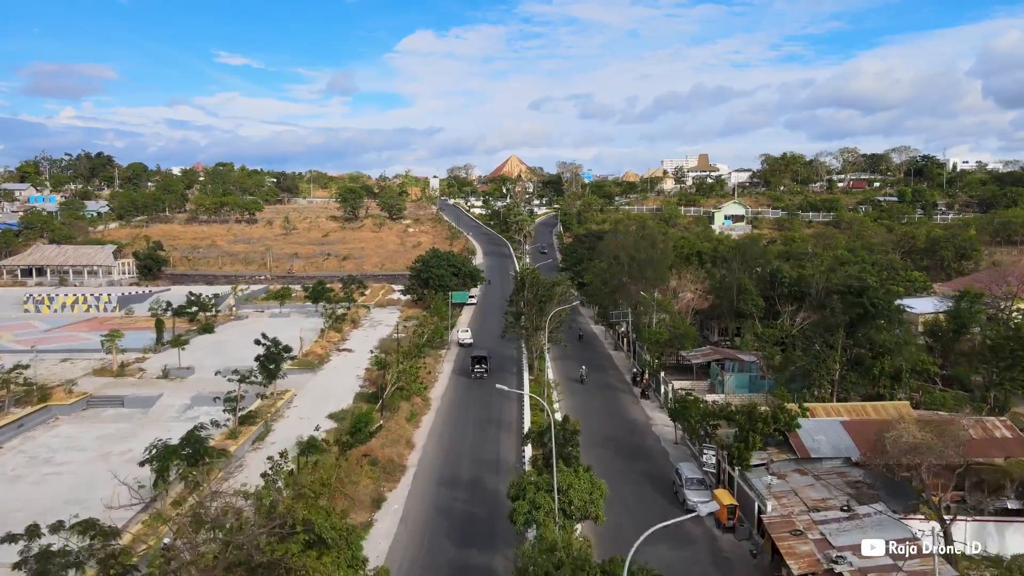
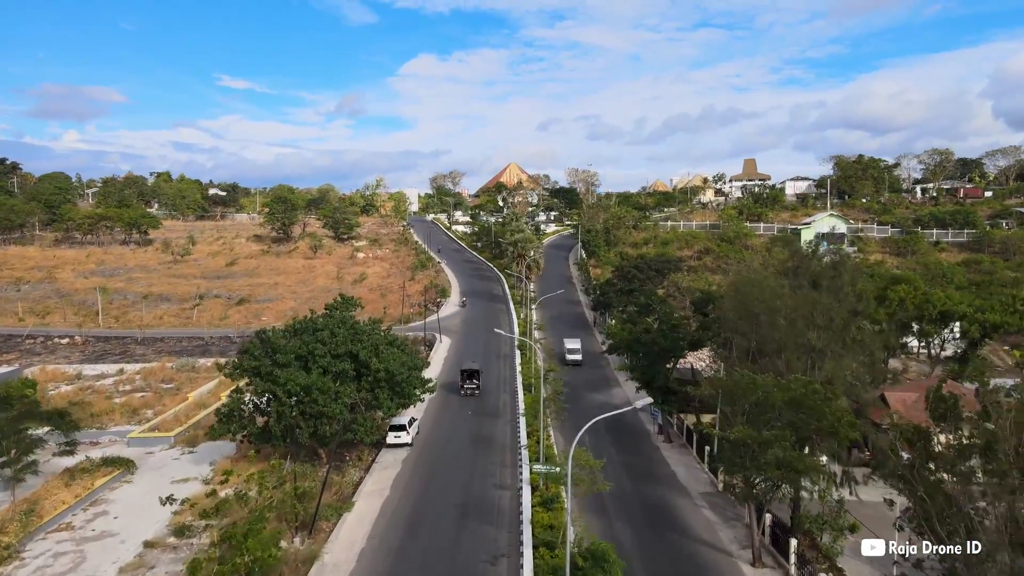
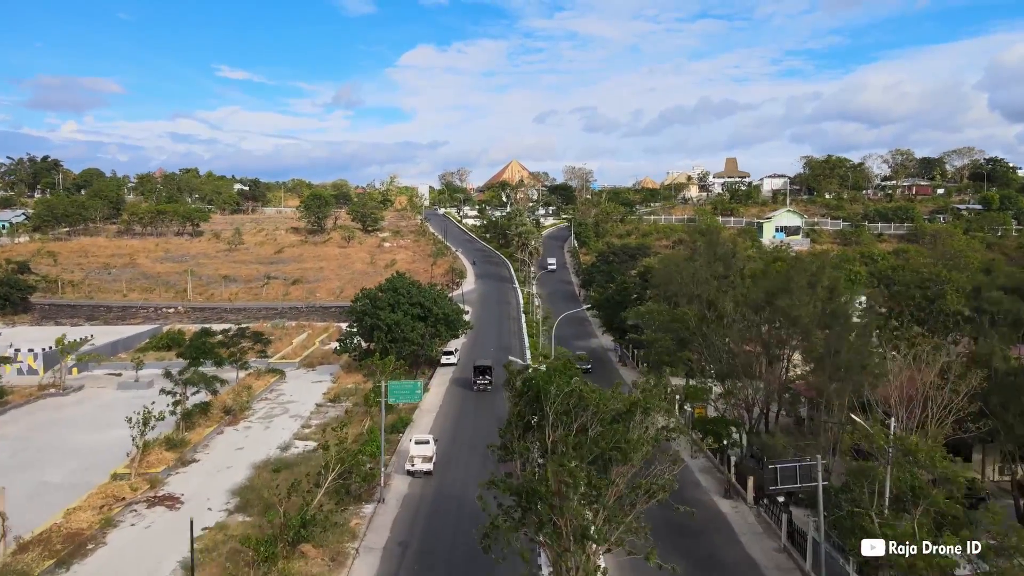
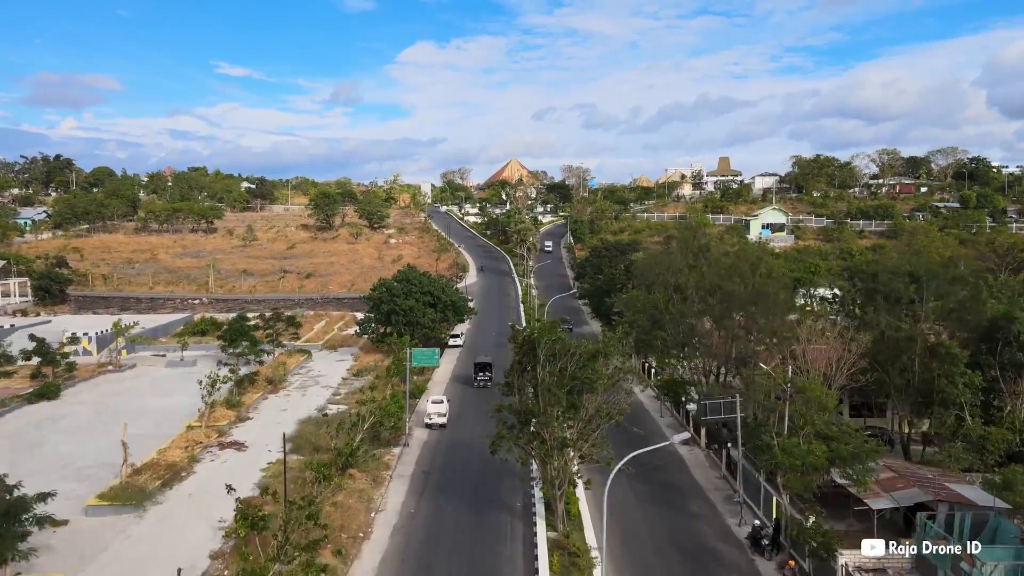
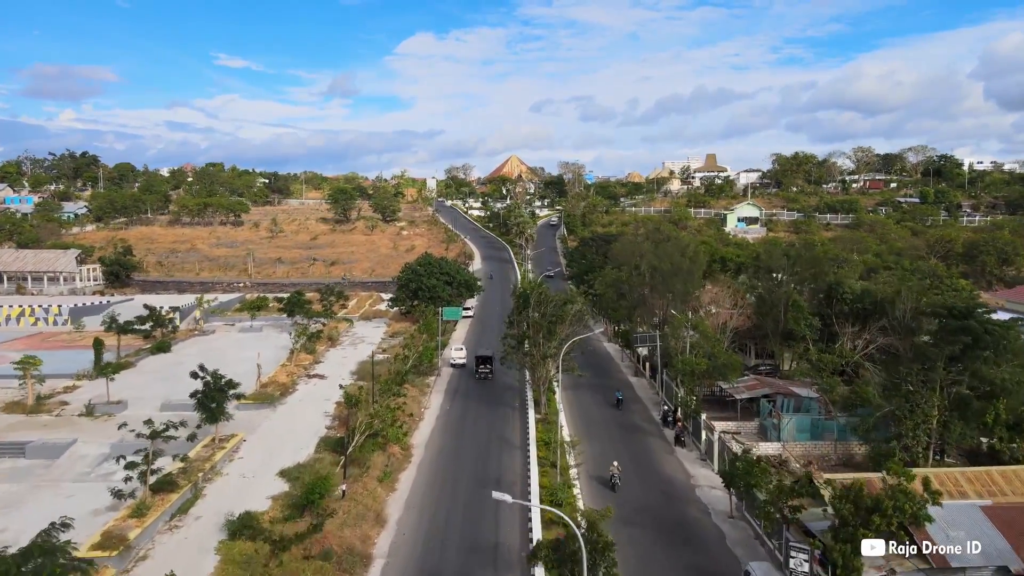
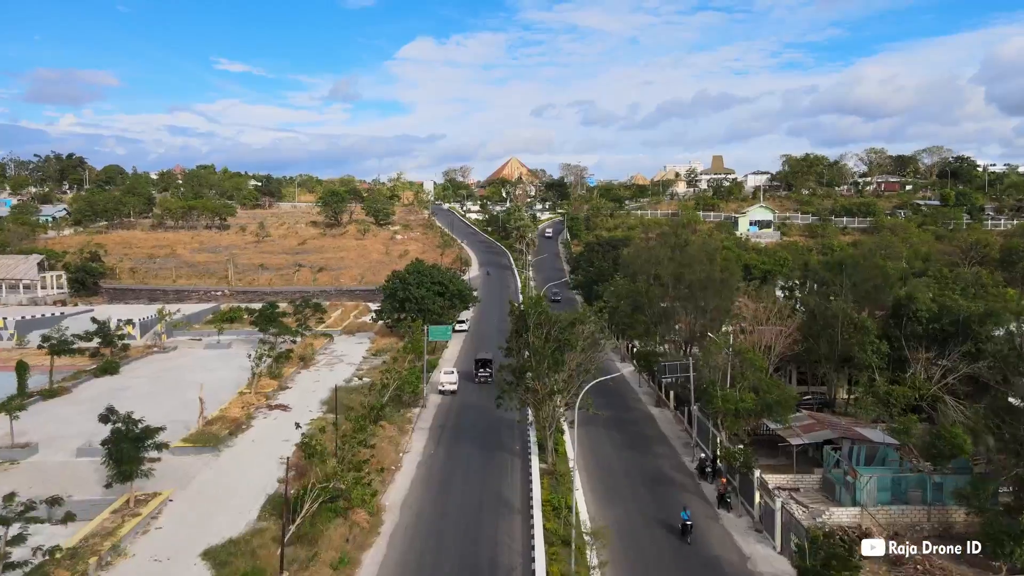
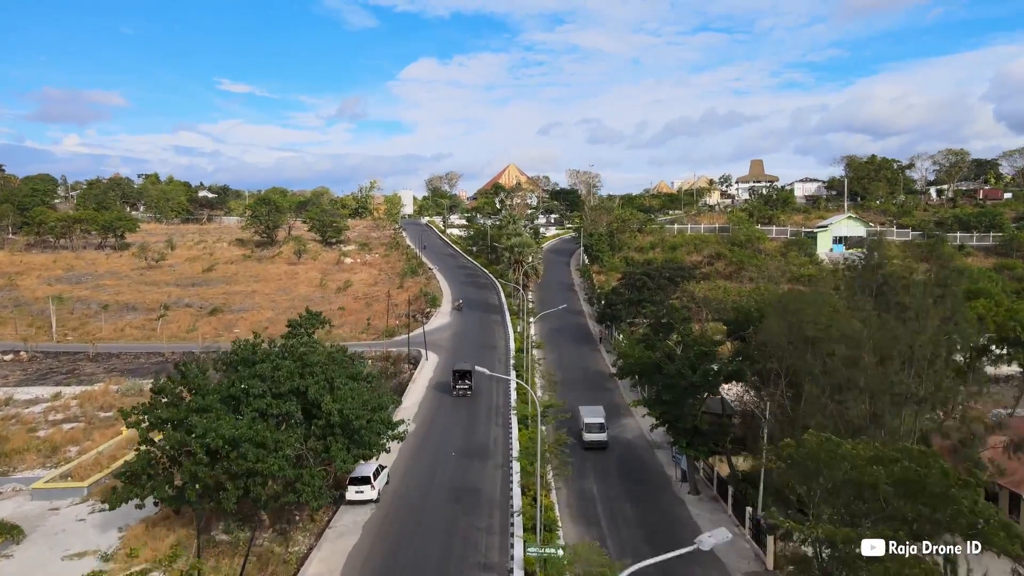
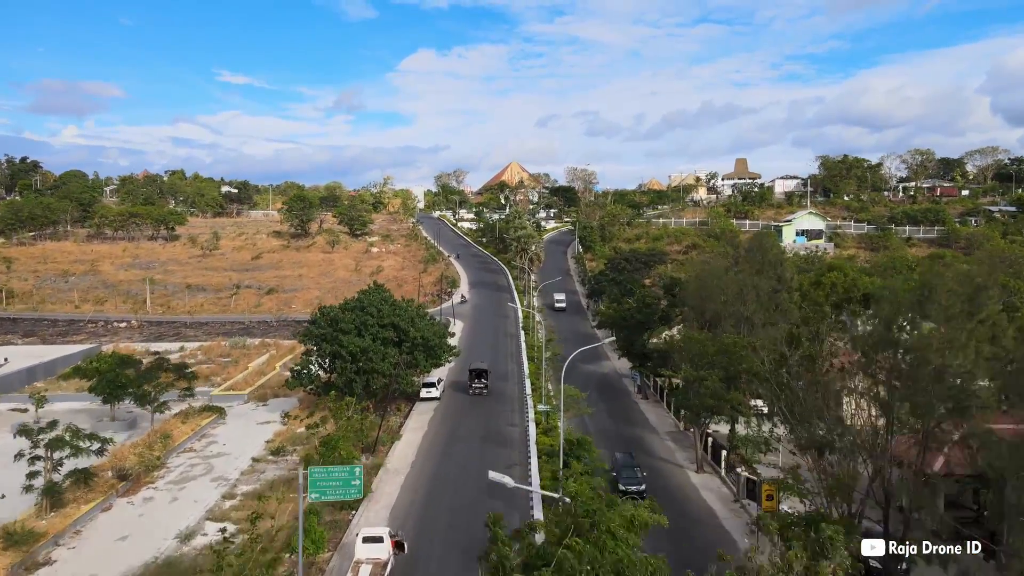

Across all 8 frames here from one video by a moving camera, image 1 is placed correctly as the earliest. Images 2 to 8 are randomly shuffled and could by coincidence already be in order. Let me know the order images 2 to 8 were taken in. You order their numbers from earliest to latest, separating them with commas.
5, 6, 4, 3, 8, 2, 7
